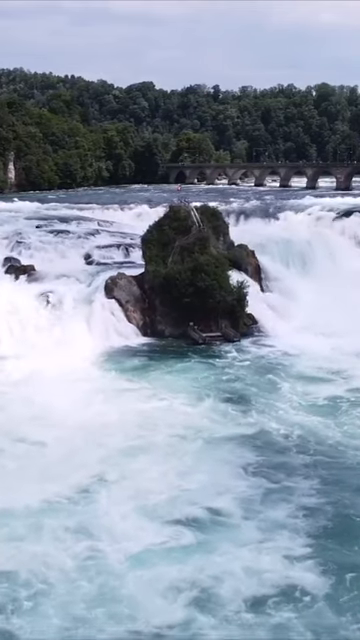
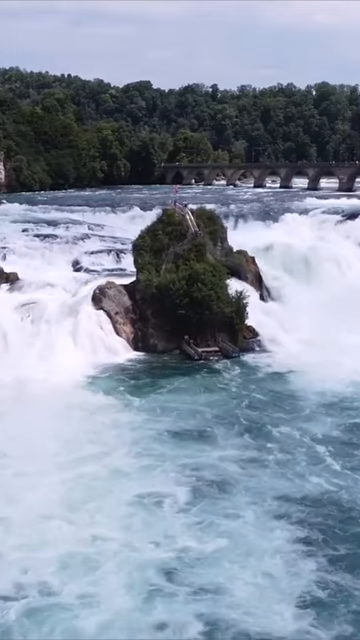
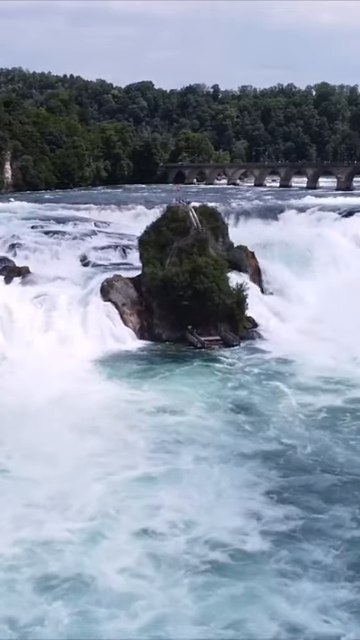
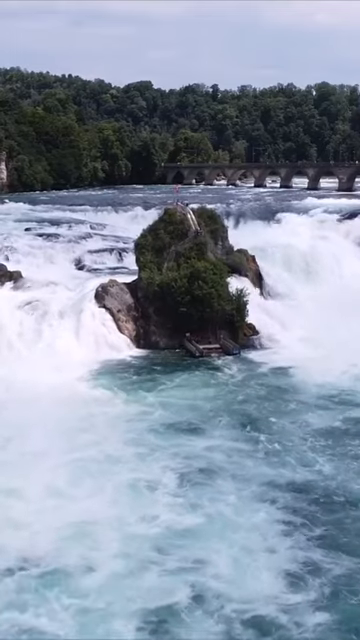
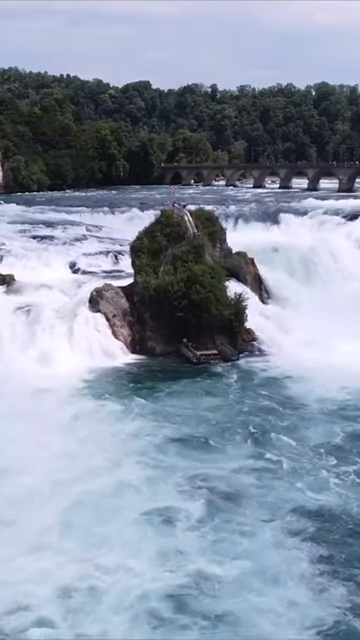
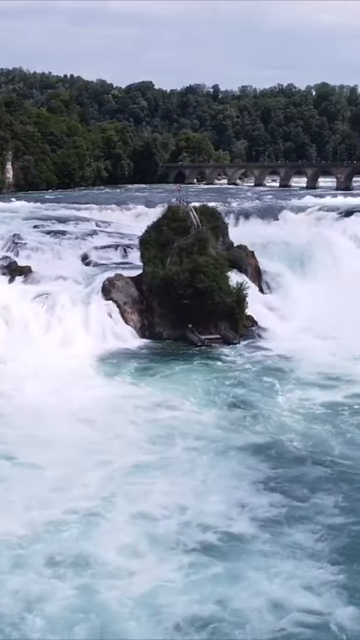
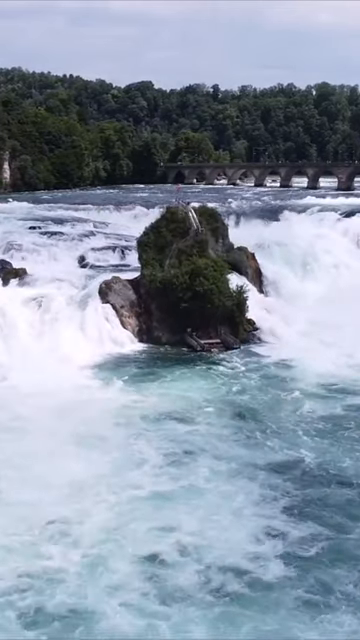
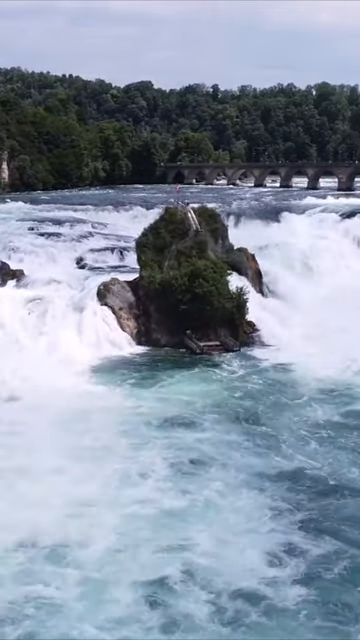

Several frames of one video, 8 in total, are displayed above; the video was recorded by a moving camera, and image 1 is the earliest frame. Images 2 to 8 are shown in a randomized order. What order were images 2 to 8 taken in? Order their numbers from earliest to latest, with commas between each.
6, 3, 7, 8, 4, 2, 5
